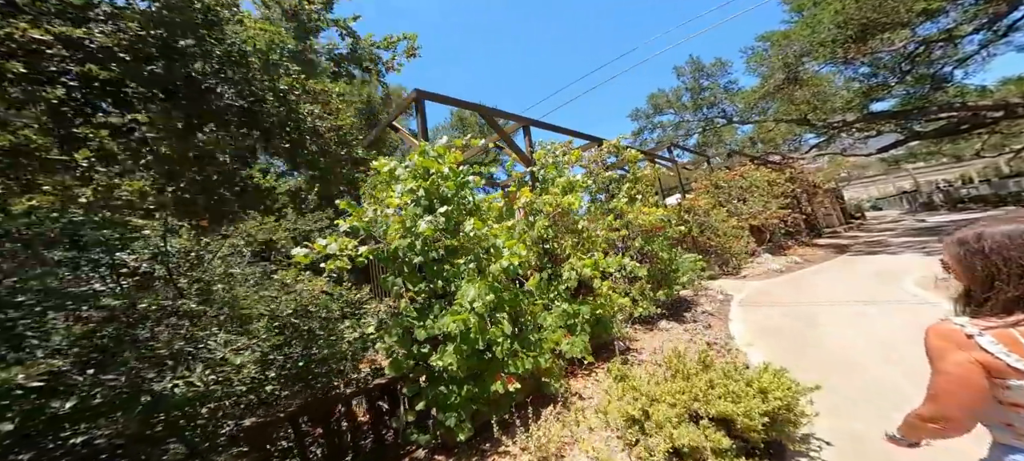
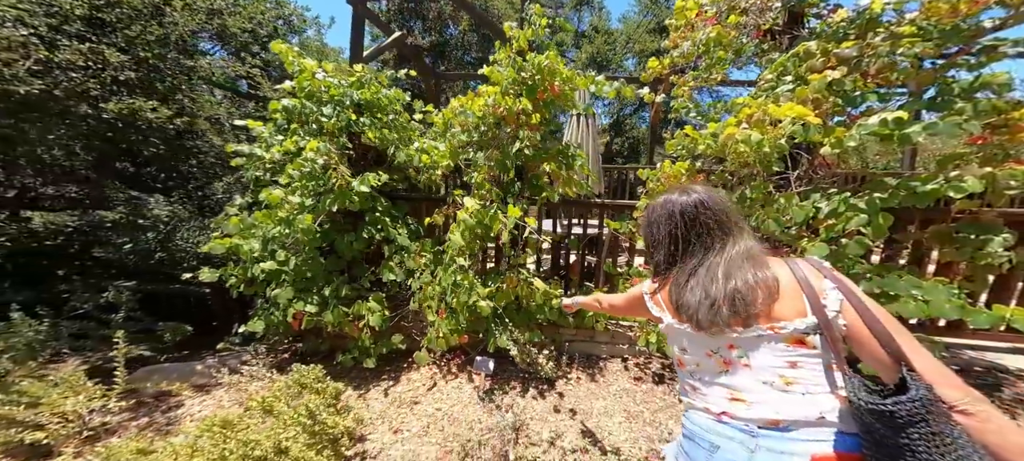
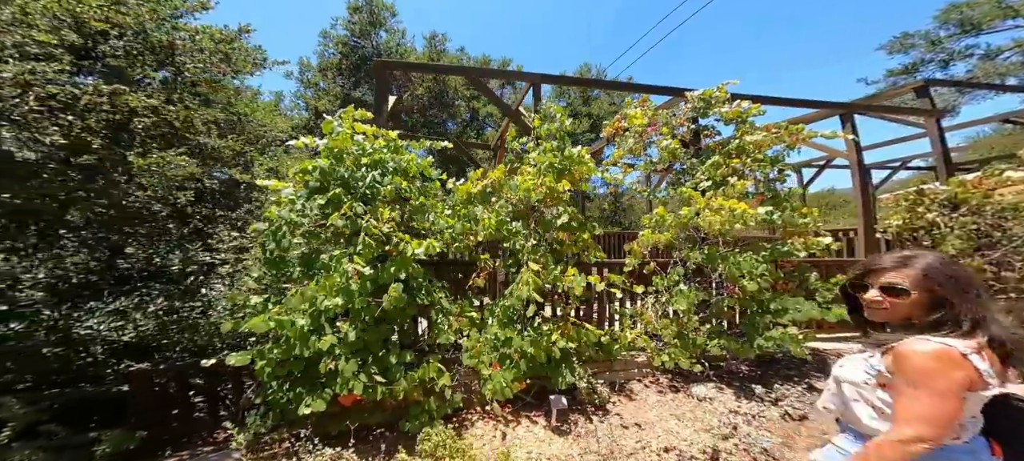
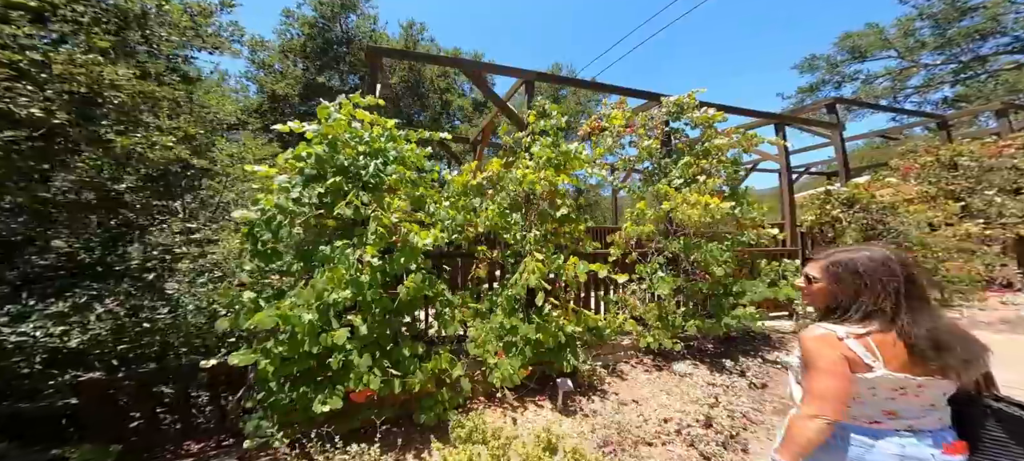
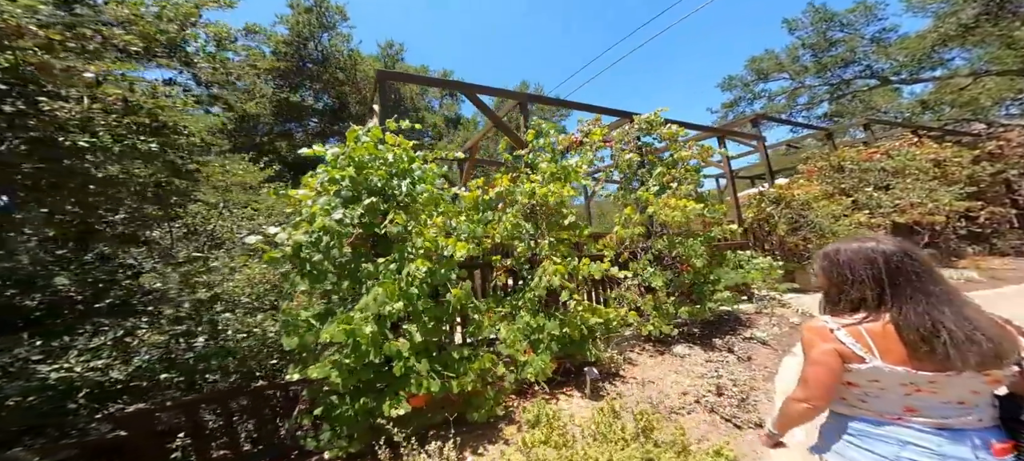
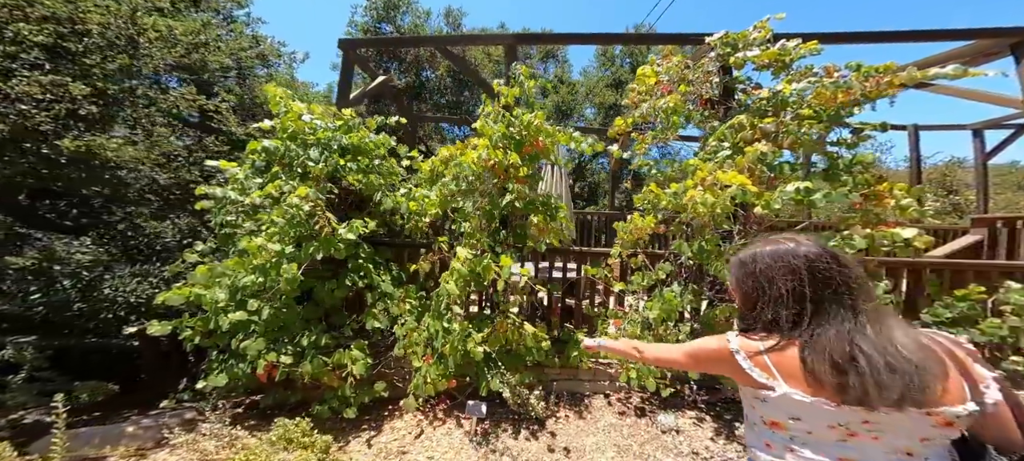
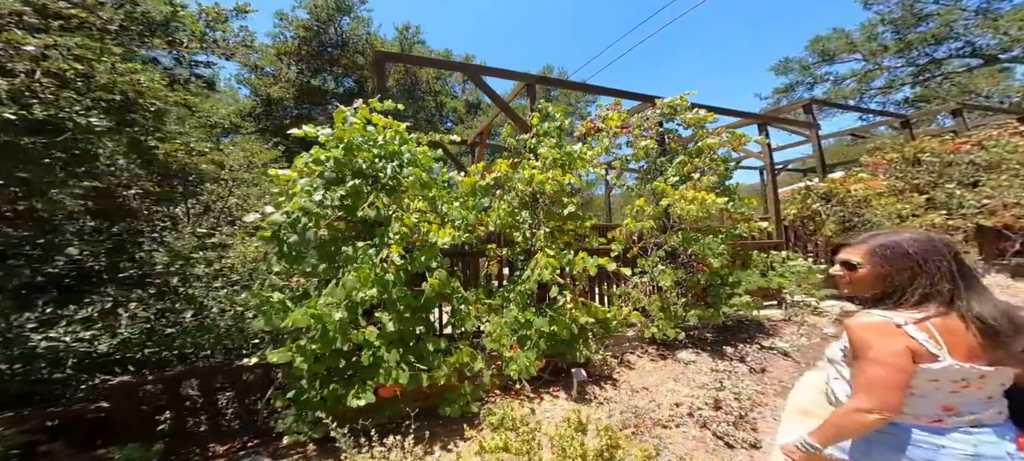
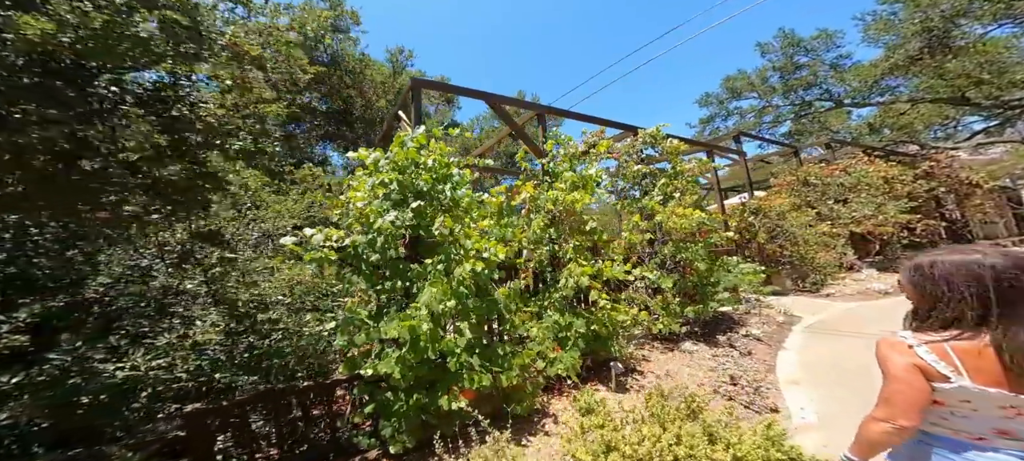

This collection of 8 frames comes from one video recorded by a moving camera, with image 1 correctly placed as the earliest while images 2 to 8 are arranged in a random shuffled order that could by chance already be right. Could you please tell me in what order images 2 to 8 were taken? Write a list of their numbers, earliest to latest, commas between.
8, 5, 7, 4, 3, 6, 2
